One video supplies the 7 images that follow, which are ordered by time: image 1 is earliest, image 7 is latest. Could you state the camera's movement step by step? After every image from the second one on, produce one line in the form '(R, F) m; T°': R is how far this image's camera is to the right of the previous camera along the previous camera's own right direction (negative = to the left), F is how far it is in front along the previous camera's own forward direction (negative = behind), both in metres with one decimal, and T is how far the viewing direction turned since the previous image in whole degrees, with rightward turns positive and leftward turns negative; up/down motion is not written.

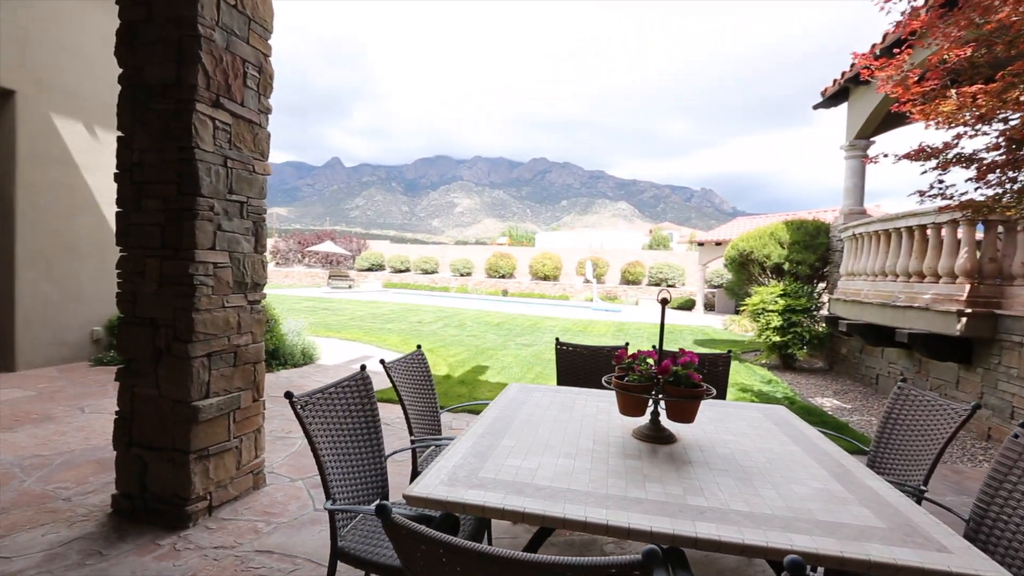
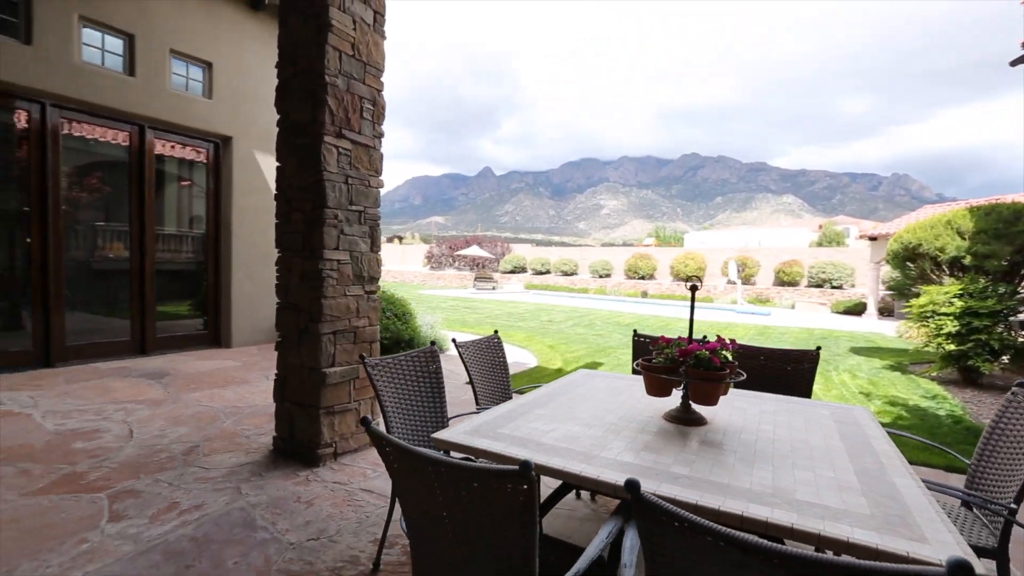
(+0.5, -0.2) m; -17°
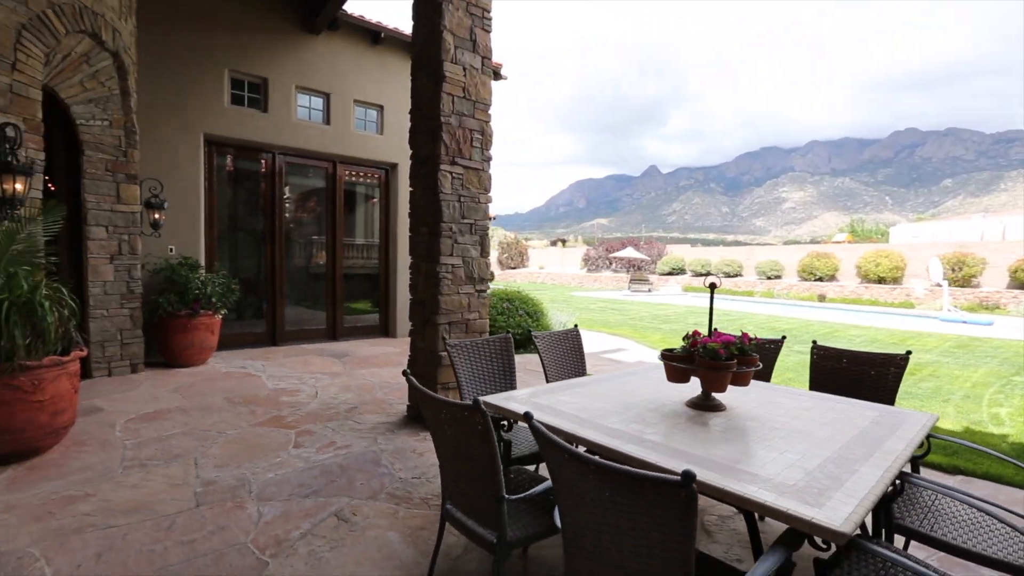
(+0.6, -0.3) m; -19°
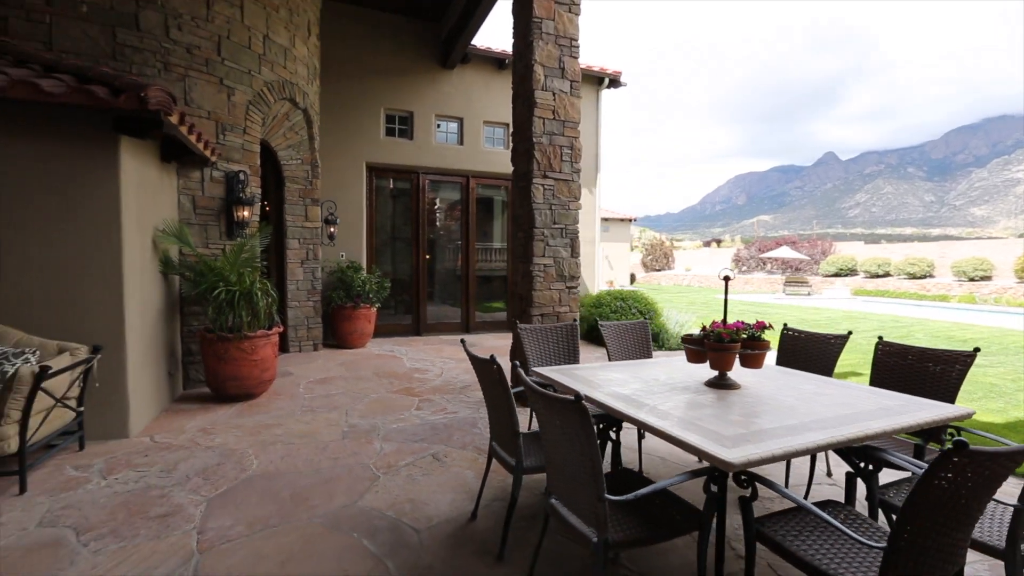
(+0.6, -0.5) m; -17°
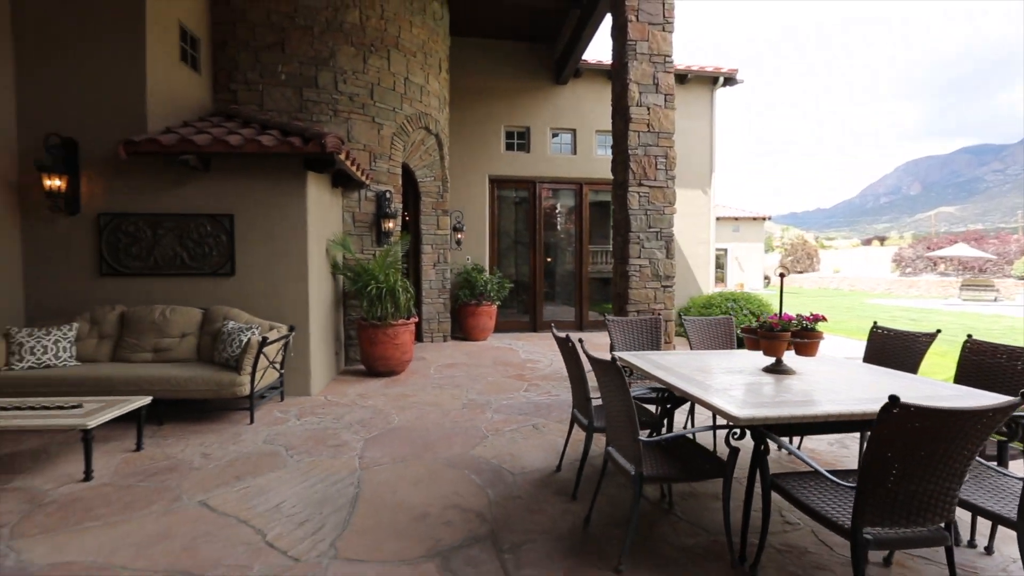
(+0.3, -0.5) m; -15°
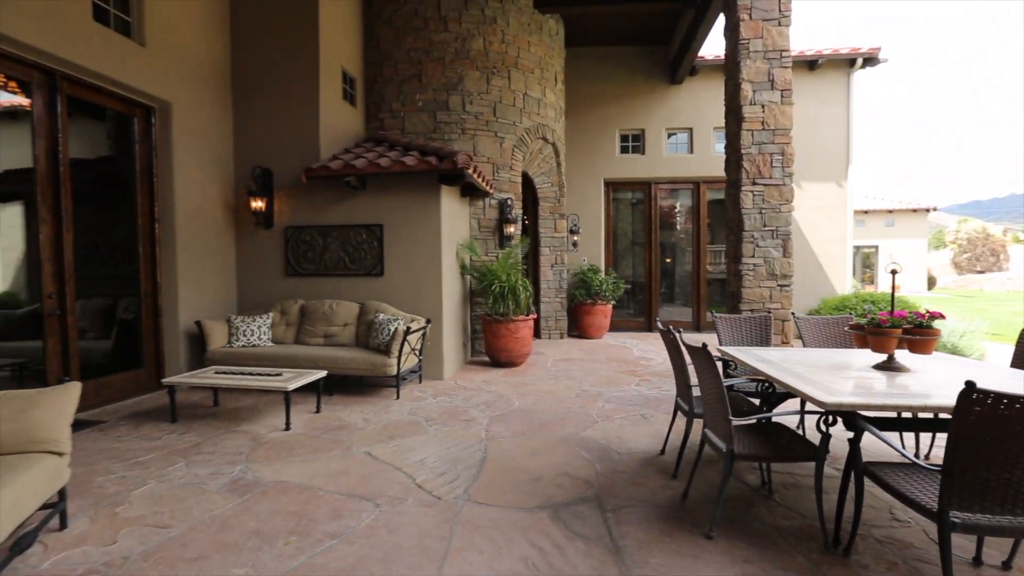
(+0.1, -0.4) m; -14°
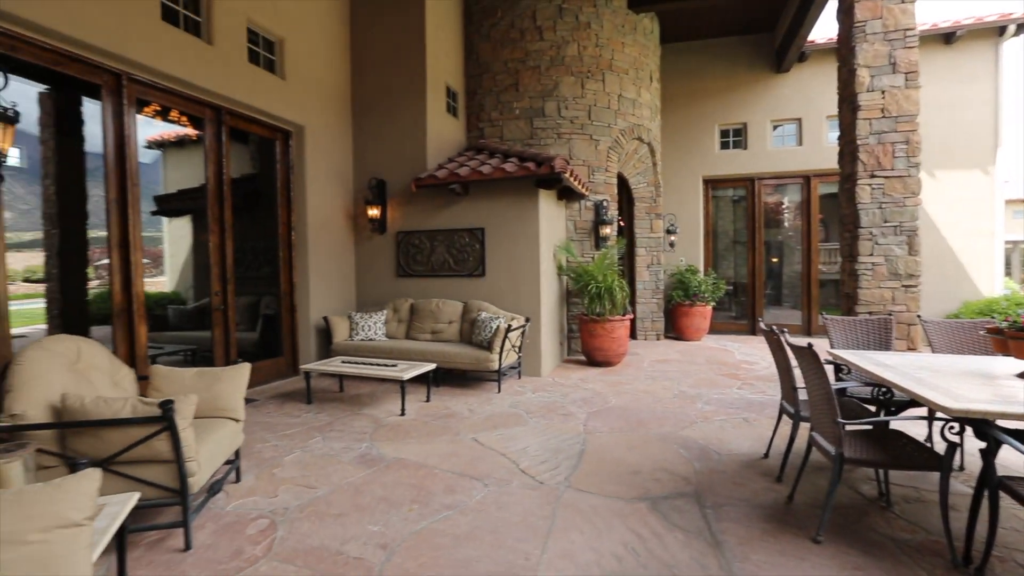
(0.0, -0.2) m; -11°
